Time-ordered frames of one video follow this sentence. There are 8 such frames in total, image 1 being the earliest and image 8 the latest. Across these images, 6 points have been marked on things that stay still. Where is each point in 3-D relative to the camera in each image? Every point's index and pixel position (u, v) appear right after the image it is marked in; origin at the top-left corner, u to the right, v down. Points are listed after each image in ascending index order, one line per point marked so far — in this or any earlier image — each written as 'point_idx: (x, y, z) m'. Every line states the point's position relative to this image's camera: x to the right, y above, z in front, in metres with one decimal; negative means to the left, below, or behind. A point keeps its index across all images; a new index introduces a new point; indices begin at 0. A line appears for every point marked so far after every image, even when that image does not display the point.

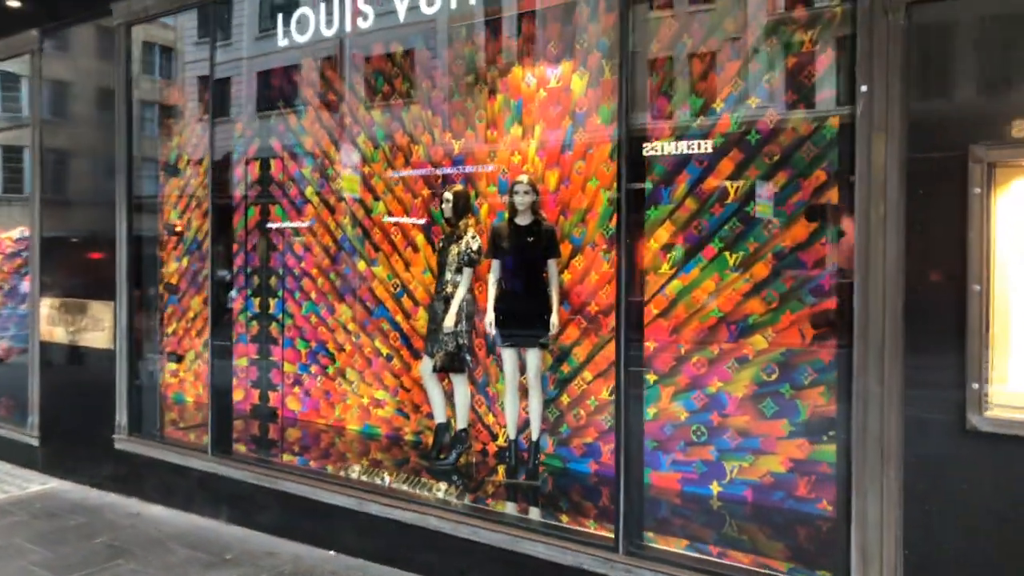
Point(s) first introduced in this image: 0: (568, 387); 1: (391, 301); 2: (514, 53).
0: (+0.3, -0.6, +4.4) m
1: (-0.8, -0.1, +5.2) m
2: (0.0, +1.4, +4.6) m
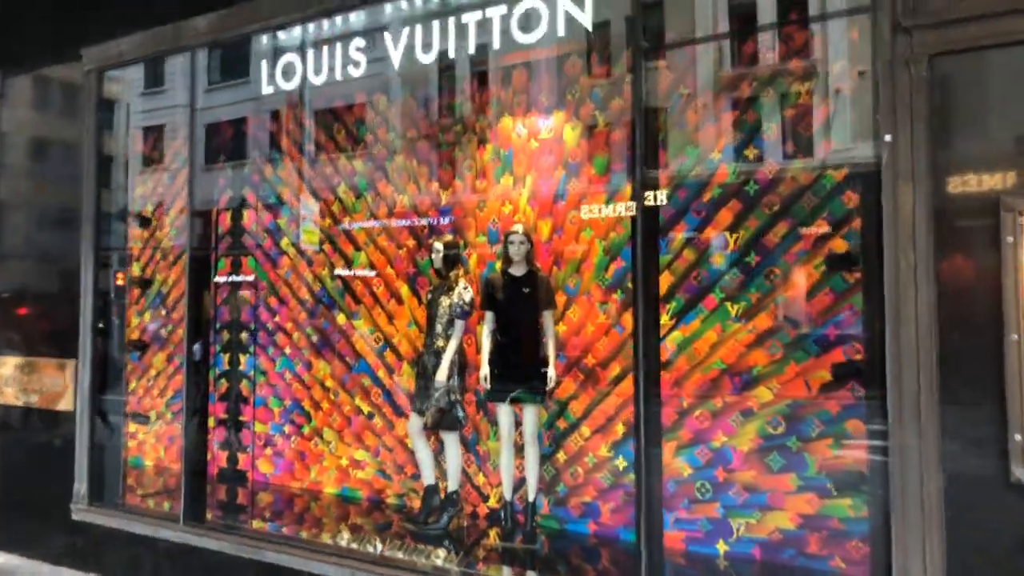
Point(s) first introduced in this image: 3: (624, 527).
0: (+0.3, -0.9, +4.2) m
1: (-0.9, -0.4, +5.0) m
2: (0.0, +1.1, +4.5) m
3: (+0.6, -1.2, +4.0) m
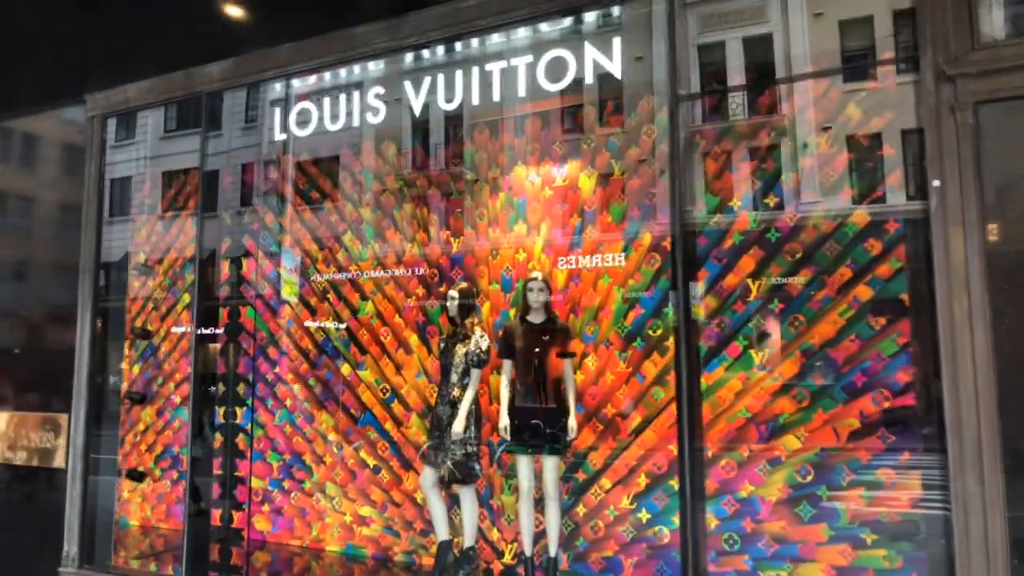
0: (+0.4, -1.1, +4.1) m
1: (-0.8, -0.8, +4.9) m
2: (0.0, +0.8, +4.6) m
3: (+0.7, -1.5, +3.9) m
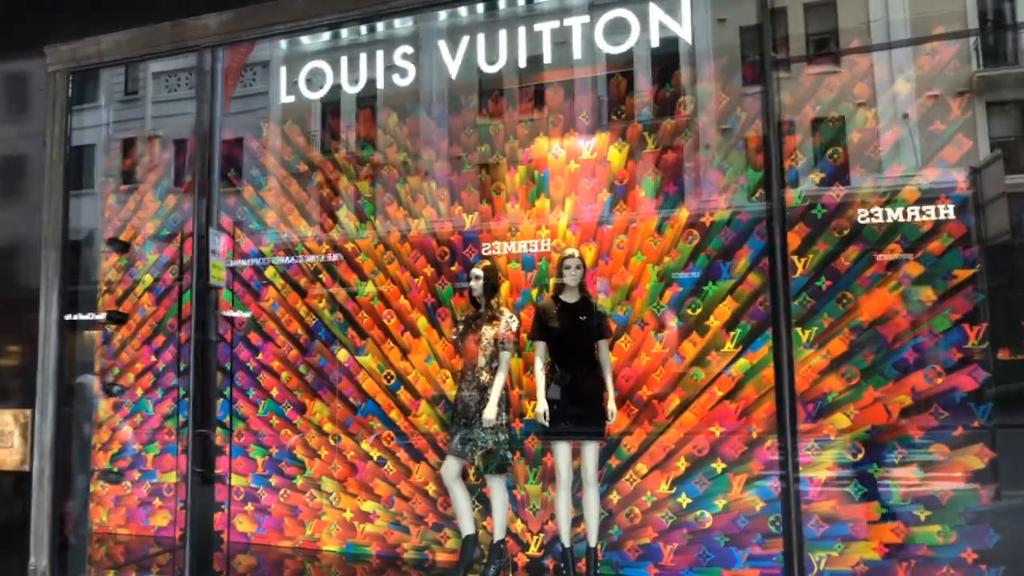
0: (+0.5, -1.0, +4.0) m
1: (-0.8, -0.6, +4.6) m
2: (+0.2, +0.9, +4.3) m
3: (+0.9, -1.4, +3.8) m
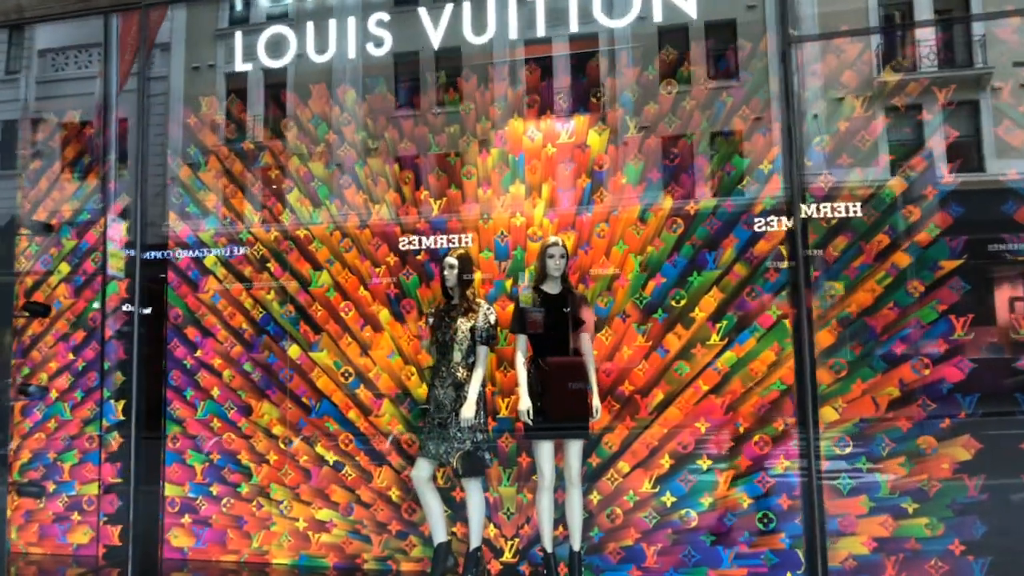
0: (+0.4, -1.0, +3.8) m
1: (-0.9, -0.6, +4.2) m
2: (0.0, +1.0, +4.1) m
3: (+0.8, -1.3, +3.7) m
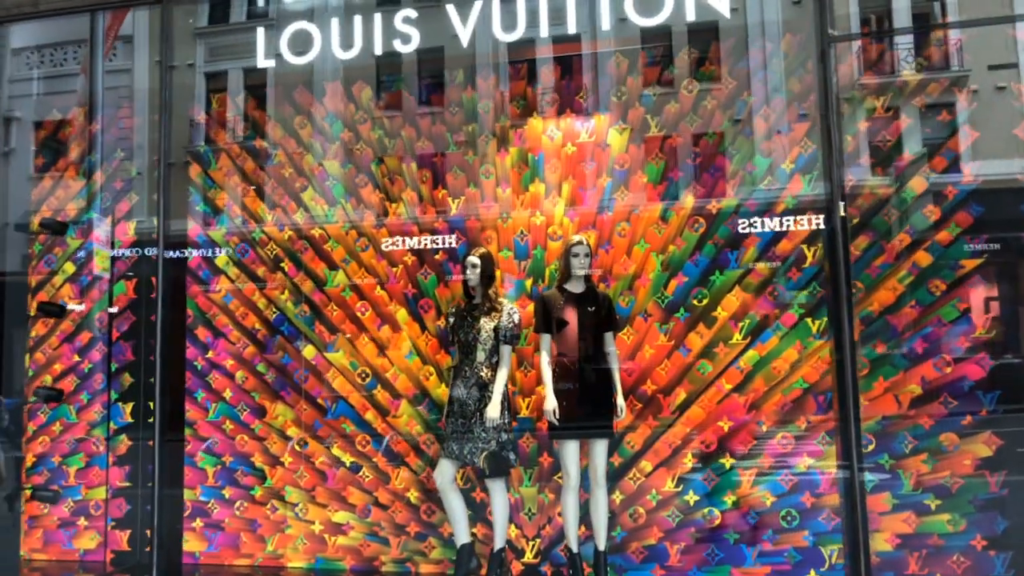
0: (+0.5, -0.9, +3.8) m
1: (-0.8, -0.6, +4.2) m
2: (+0.1, +1.0, +4.1) m
3: (+0.9, -1.3, +3.7) m
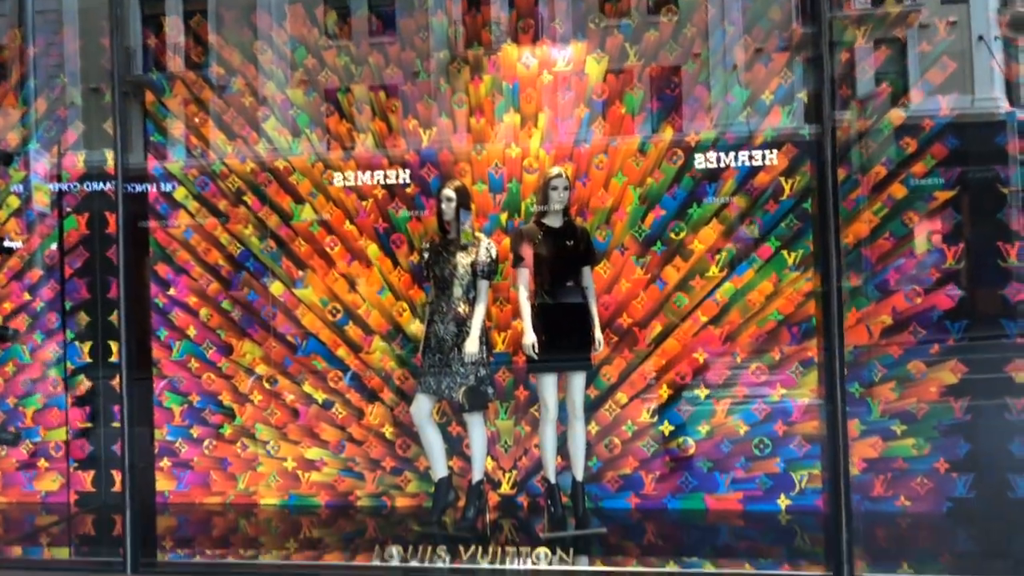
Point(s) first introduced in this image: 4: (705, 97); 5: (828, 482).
0: (+0.4, -0.6, +3.8) m
1: (-1.0, -0.2, +4.1) m
2: (0.0, +1.3, +3.9) m
3: (+0.8, -1.0, +3.7) m
4: (+0.9, +0.9, +3.7) m
5: (+1.3, -0.8, +3.1) m
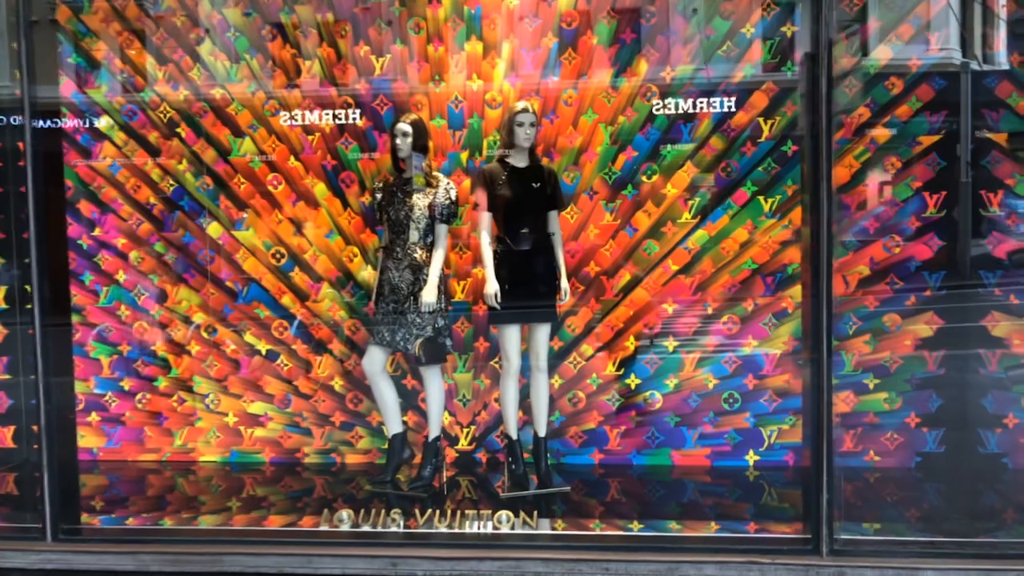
0: (+0.2, -0.4, +3.6) m
1: (-1.2, +0.1, +3.8) m
2: (-0.2, +1.6, +3.6) m
3: (+0.6, -0.8, +3.6) m
4: (+0.8, +1.2, +3.4) m
5: (+1.1, -0.6, +3.0) m
